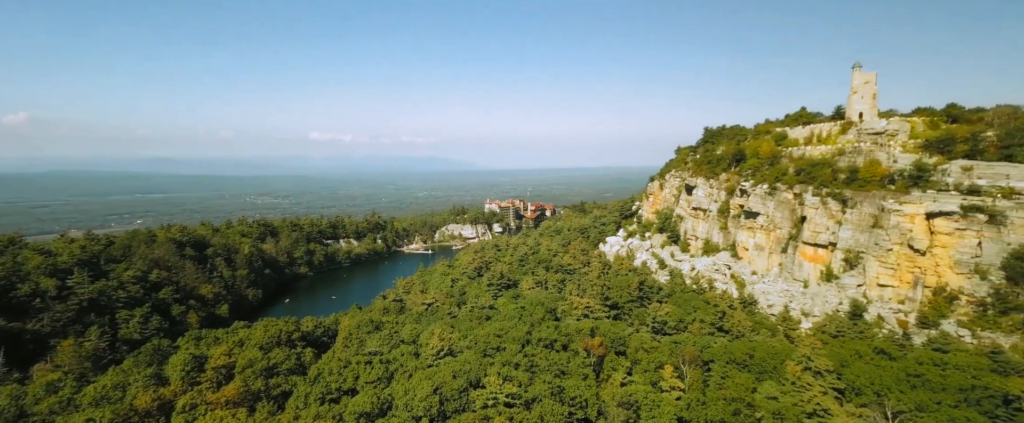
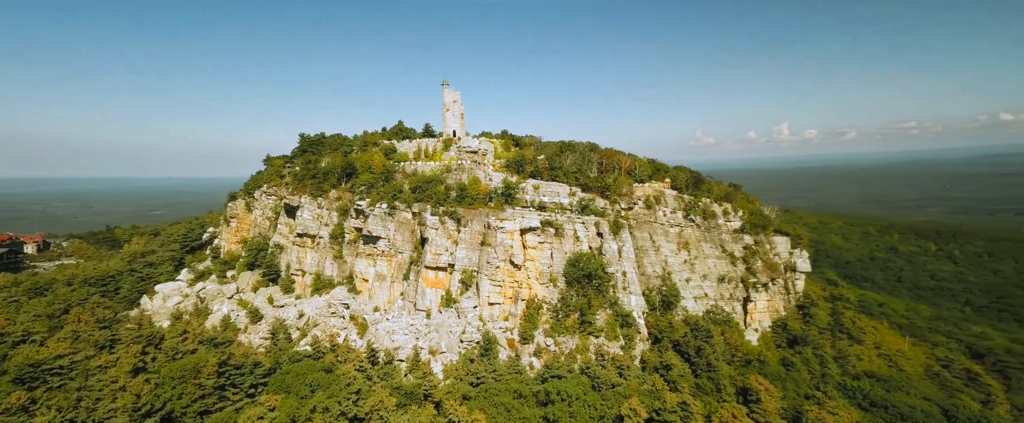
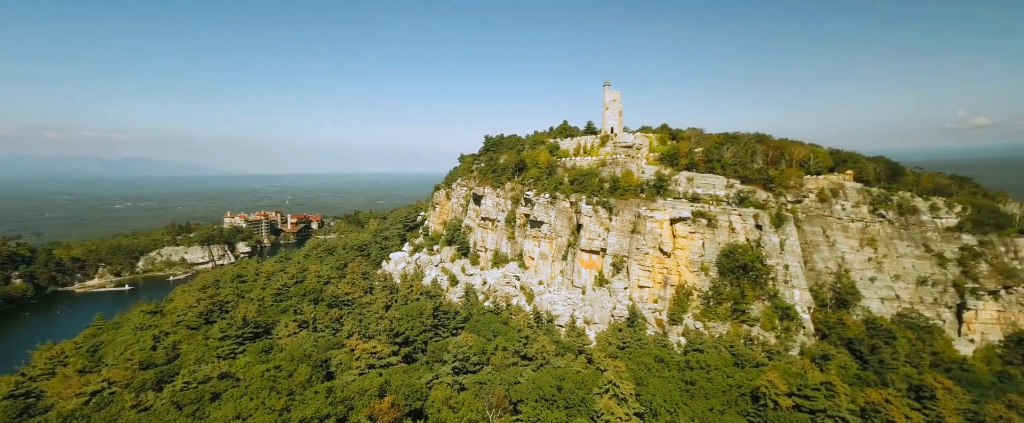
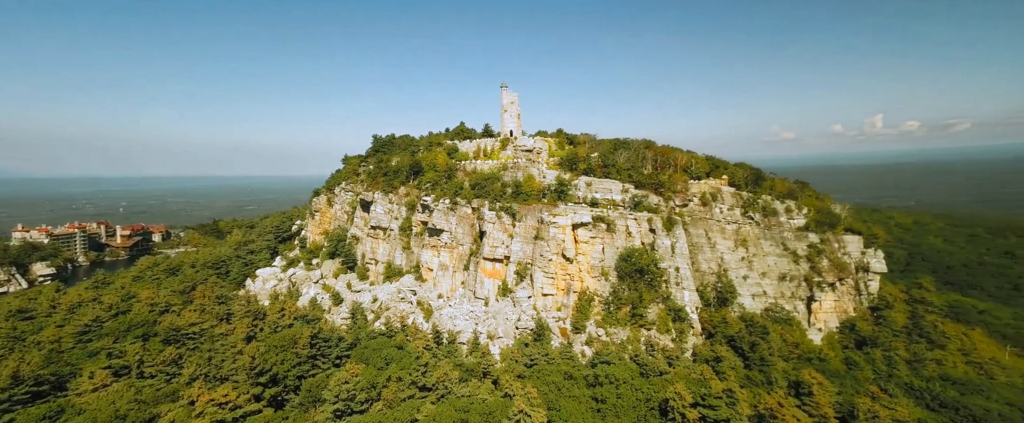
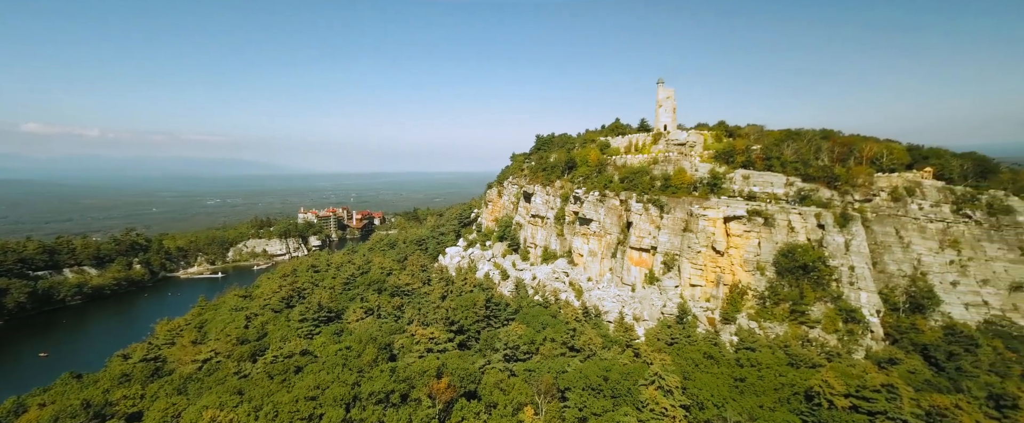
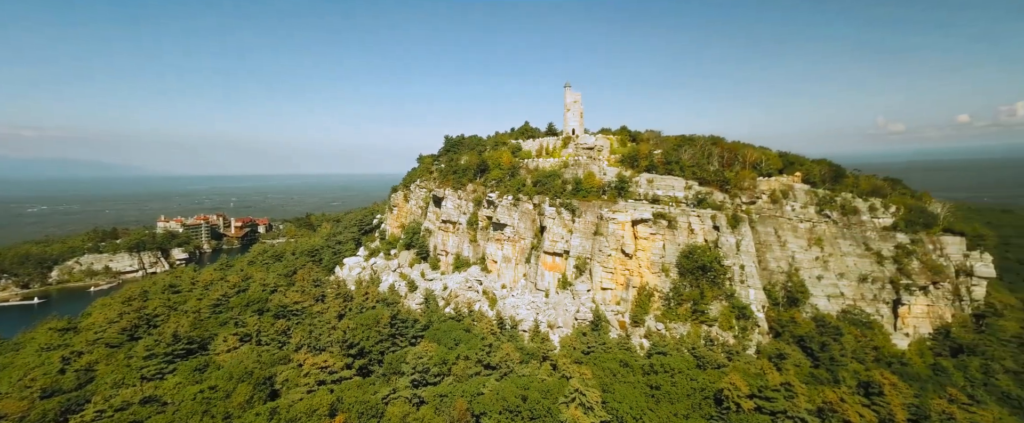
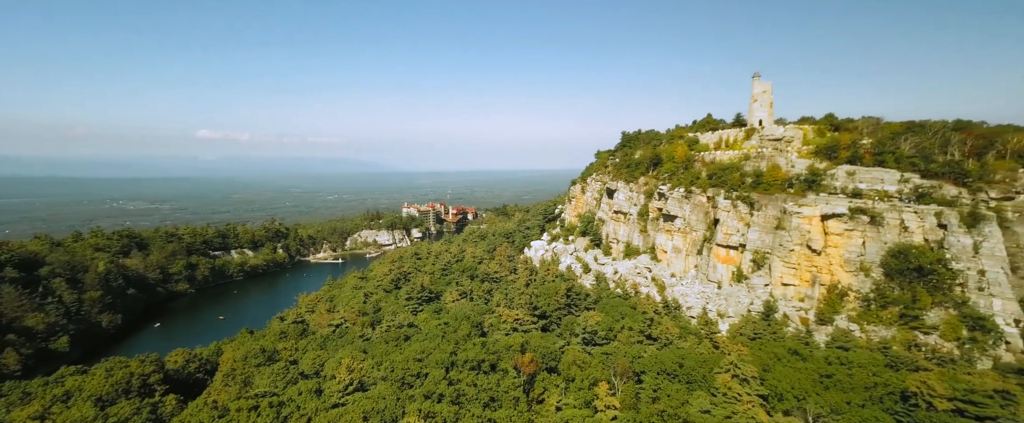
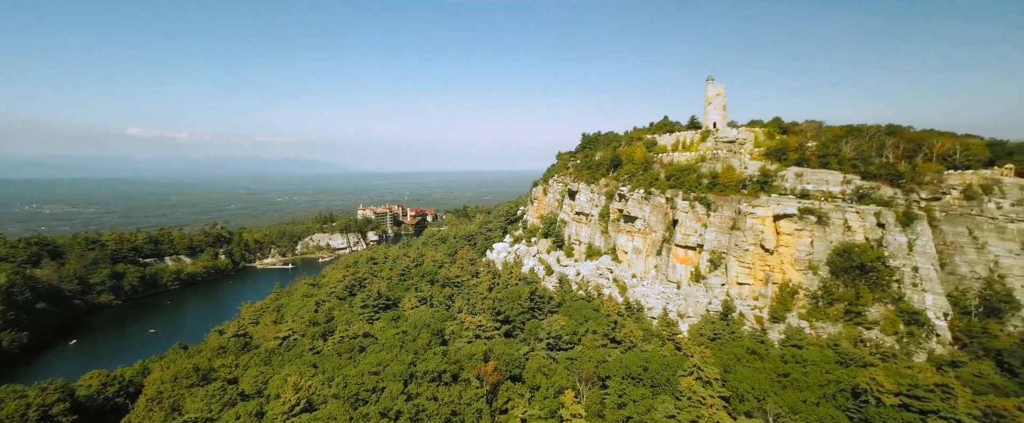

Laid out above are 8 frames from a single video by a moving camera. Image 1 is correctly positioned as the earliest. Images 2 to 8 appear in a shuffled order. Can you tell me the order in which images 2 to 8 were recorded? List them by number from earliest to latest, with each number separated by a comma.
7, 8, 5, 3, 6, 4, 2
